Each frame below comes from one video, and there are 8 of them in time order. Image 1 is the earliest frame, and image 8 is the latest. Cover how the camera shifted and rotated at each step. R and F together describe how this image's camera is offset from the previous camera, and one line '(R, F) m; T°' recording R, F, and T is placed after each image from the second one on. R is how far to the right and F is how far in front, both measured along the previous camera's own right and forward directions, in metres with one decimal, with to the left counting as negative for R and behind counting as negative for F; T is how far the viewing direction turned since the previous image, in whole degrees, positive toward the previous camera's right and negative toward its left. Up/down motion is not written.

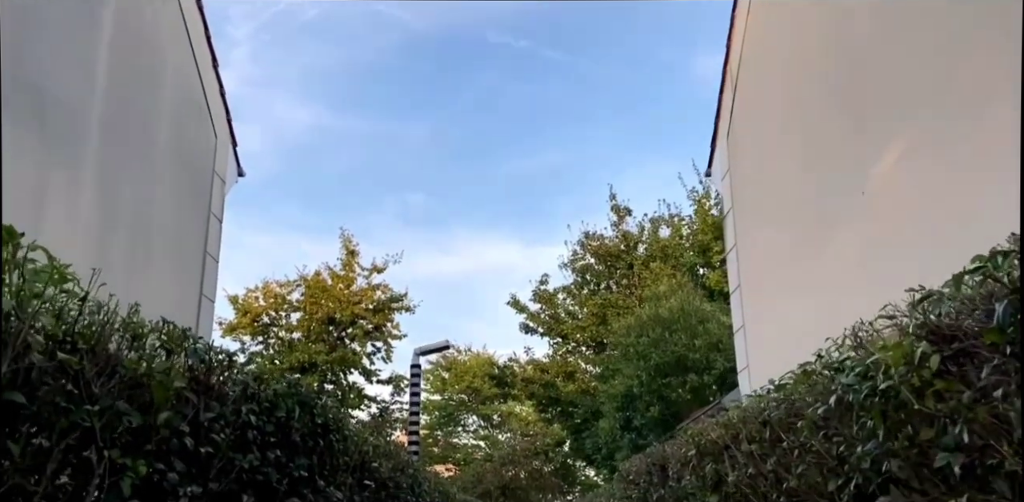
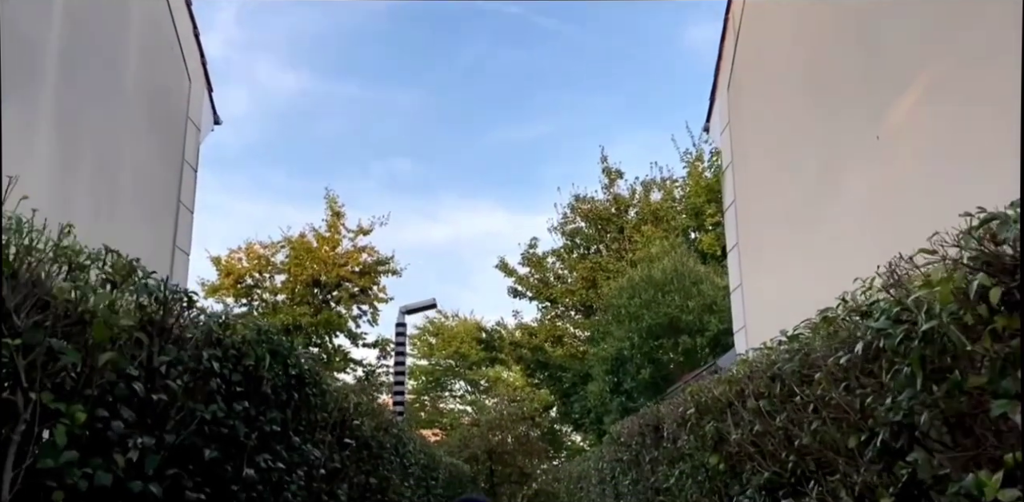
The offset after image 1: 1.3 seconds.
(0.0, +0.3) m; +1°
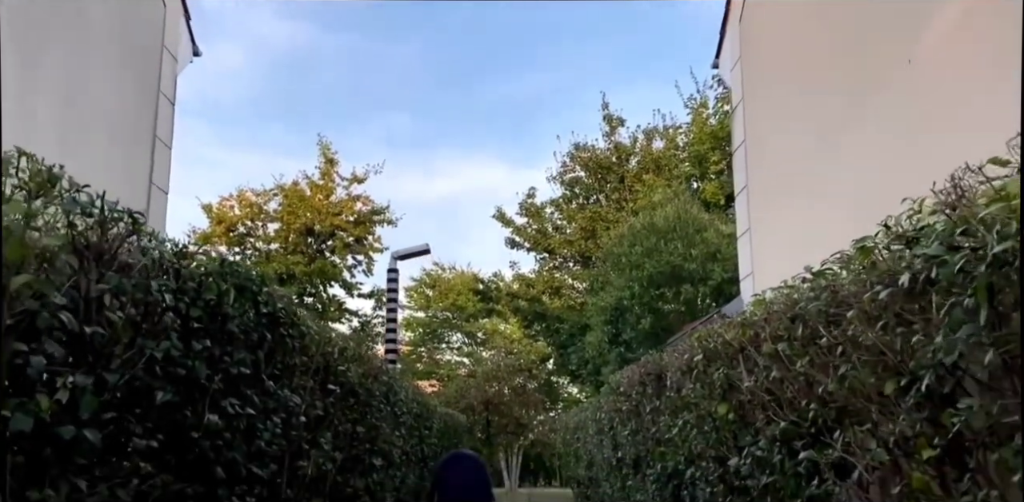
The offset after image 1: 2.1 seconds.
(0.0, +0.4) m; 0°
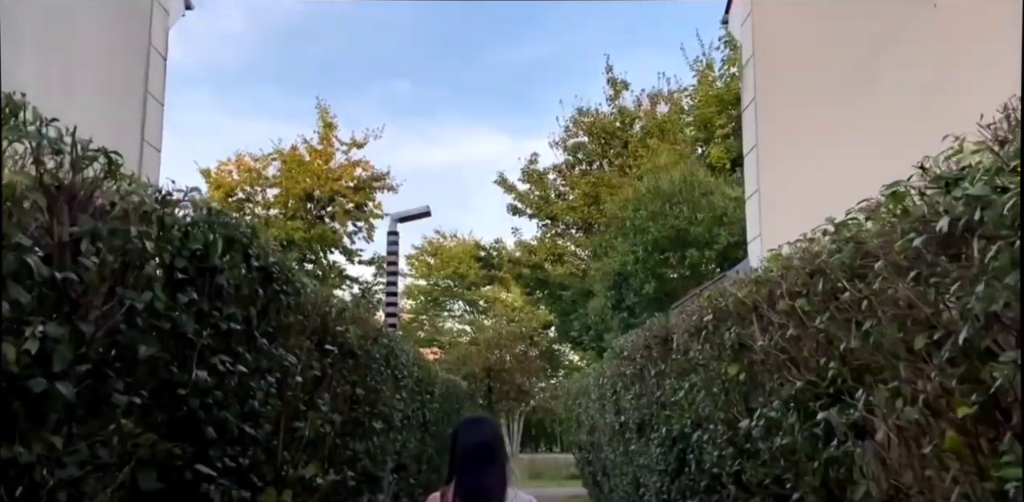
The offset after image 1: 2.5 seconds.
(0.0, +0.2) m; 0°
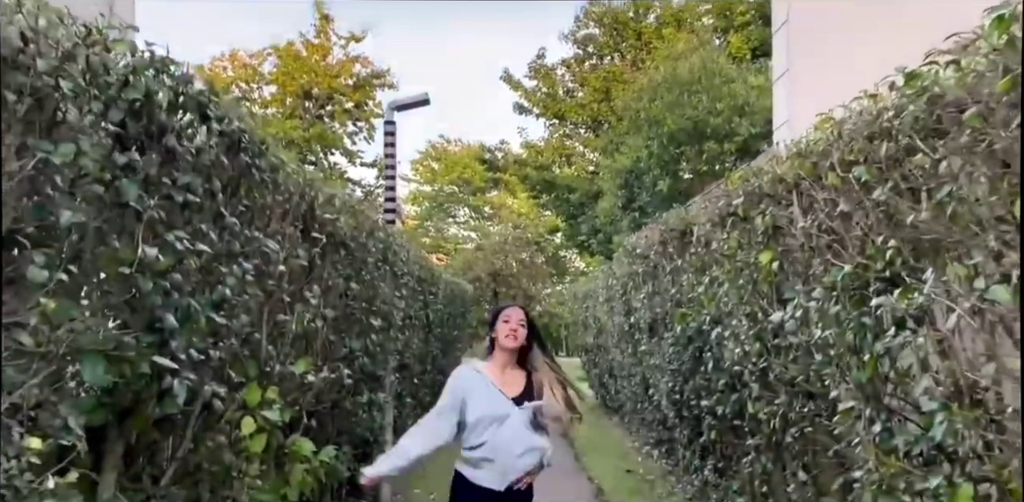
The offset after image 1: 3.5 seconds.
(0.0, +0.5) m; 0°
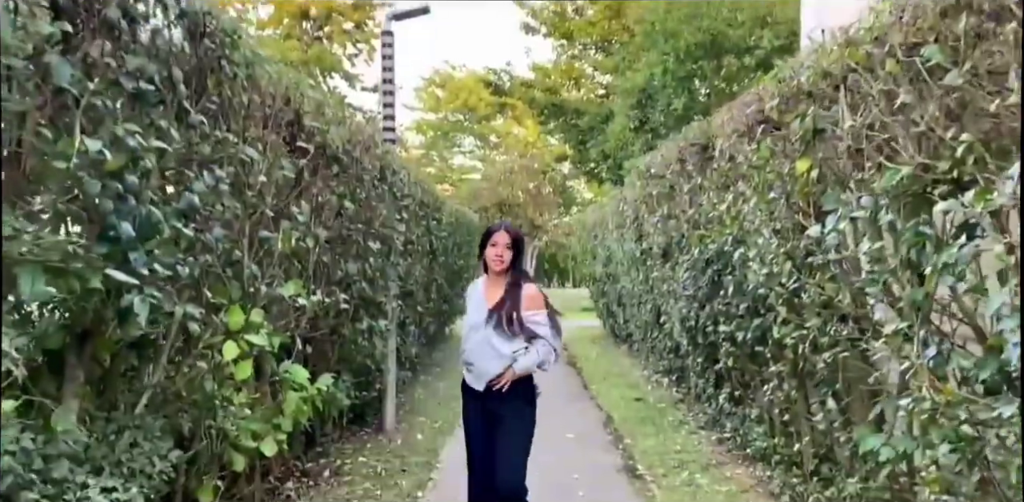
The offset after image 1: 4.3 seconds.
(0.0, +0.4) m; 0°
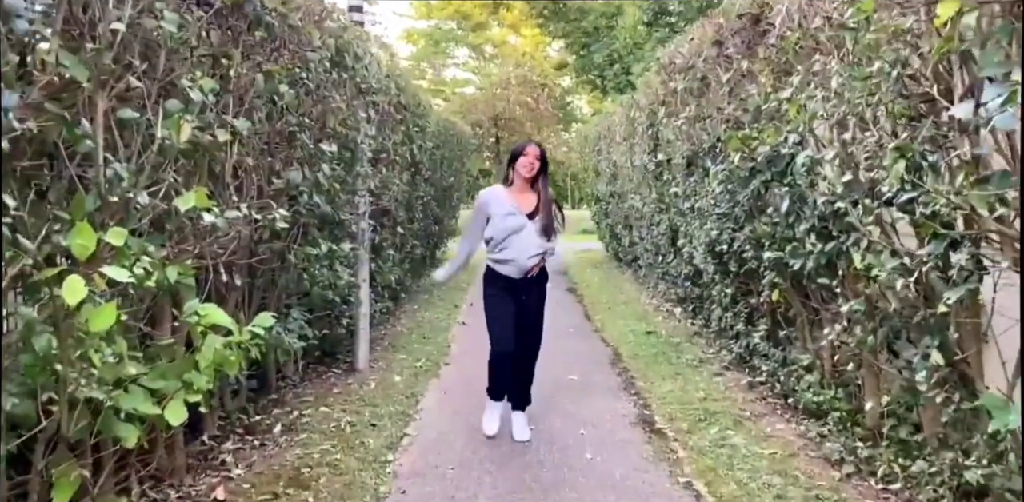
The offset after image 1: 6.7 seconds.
(0.0, +1.2) m; 0°
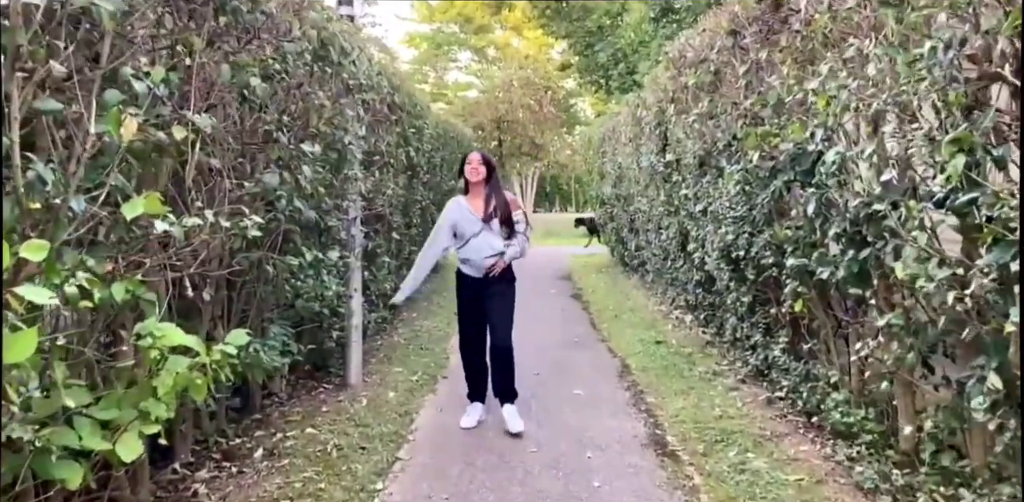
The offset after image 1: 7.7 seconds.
(0.0, +0.4) m; 0°
